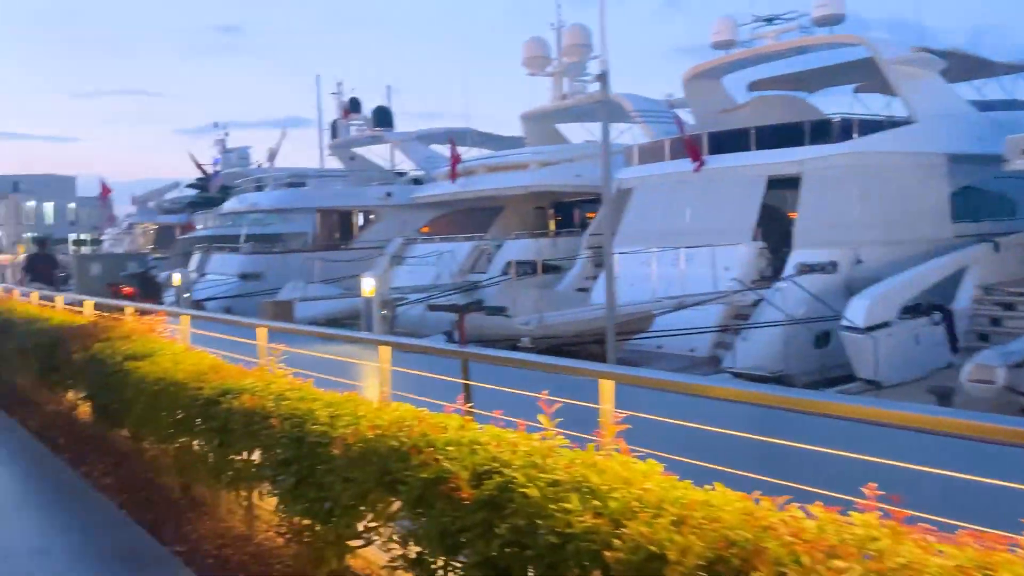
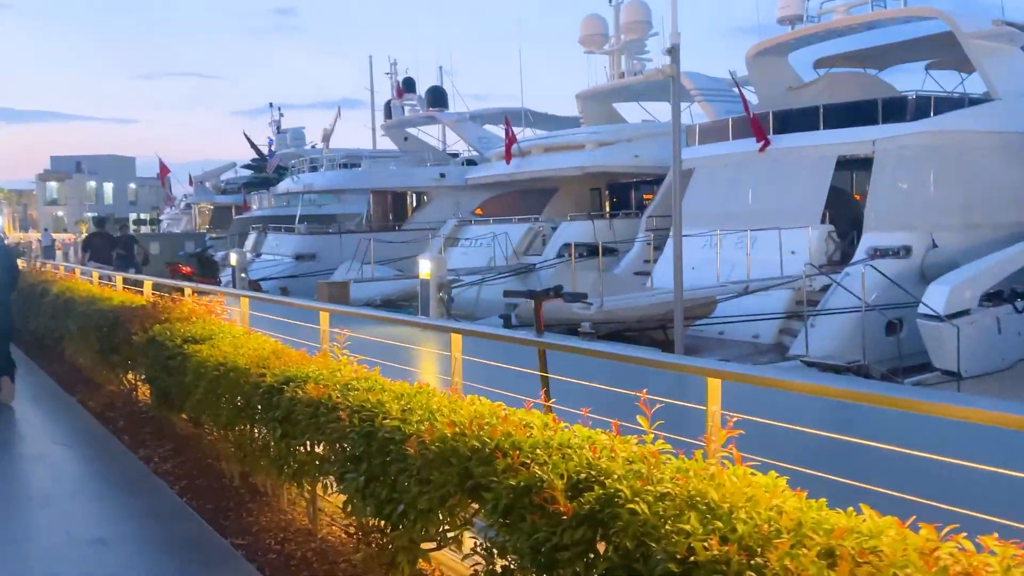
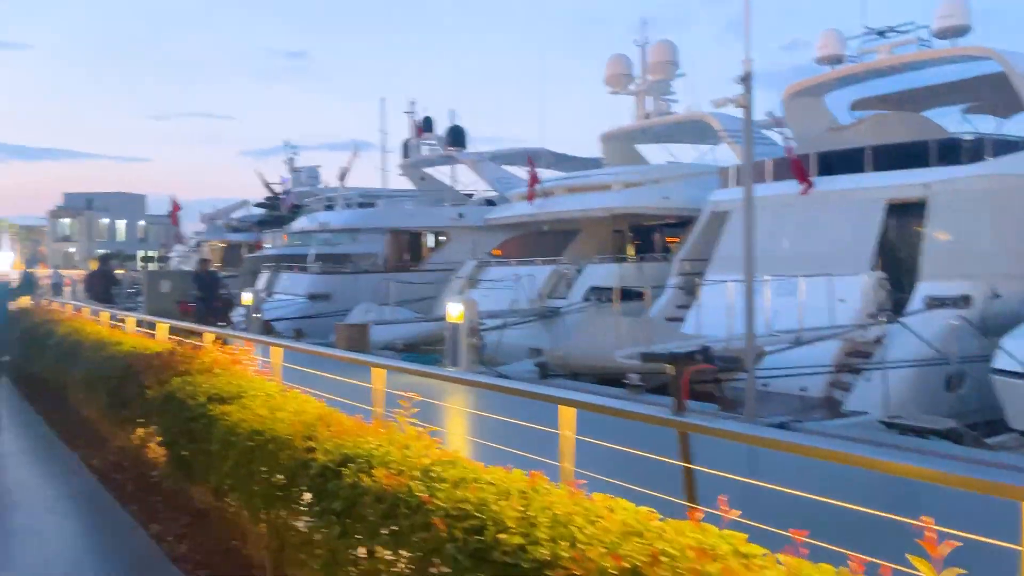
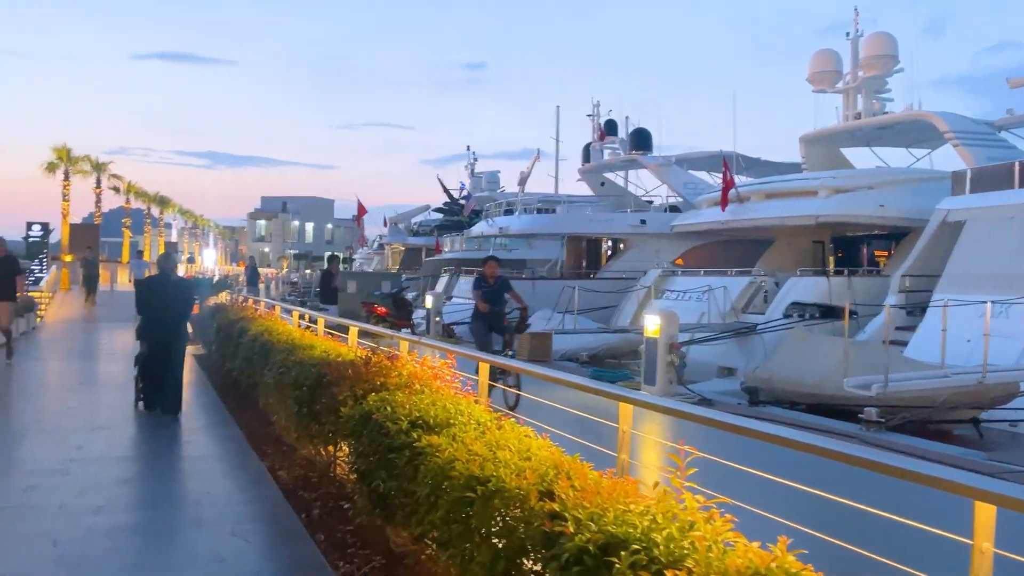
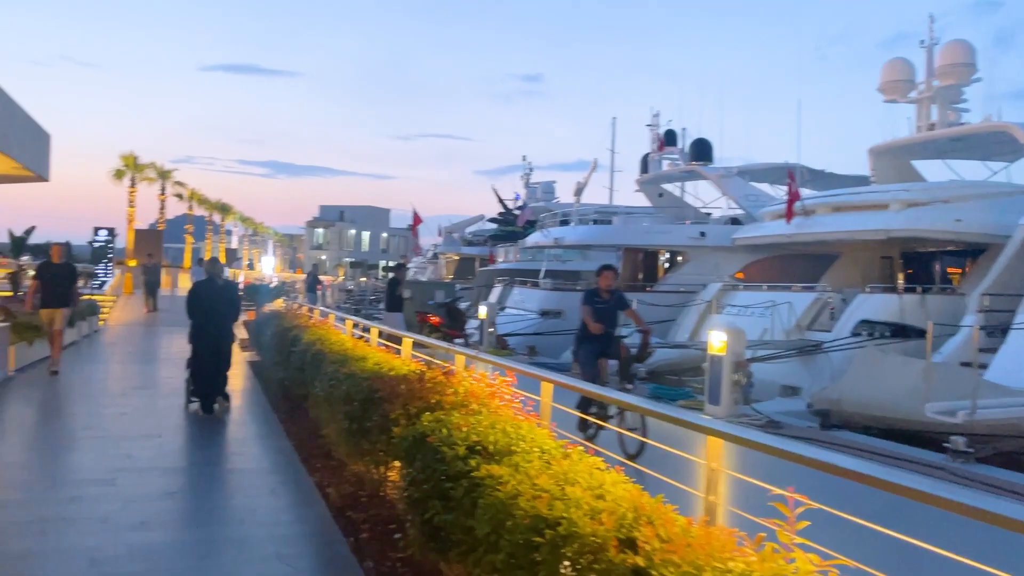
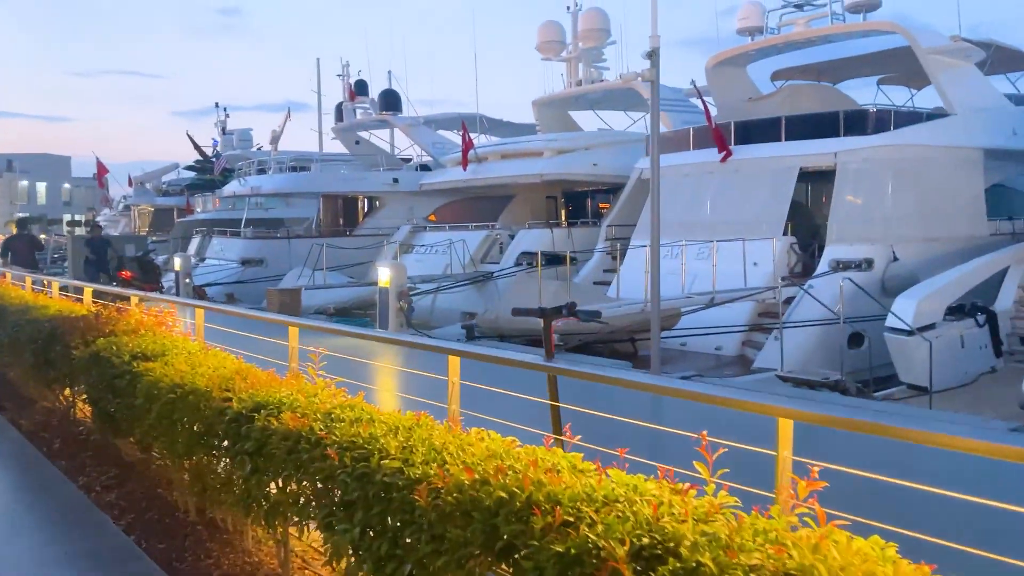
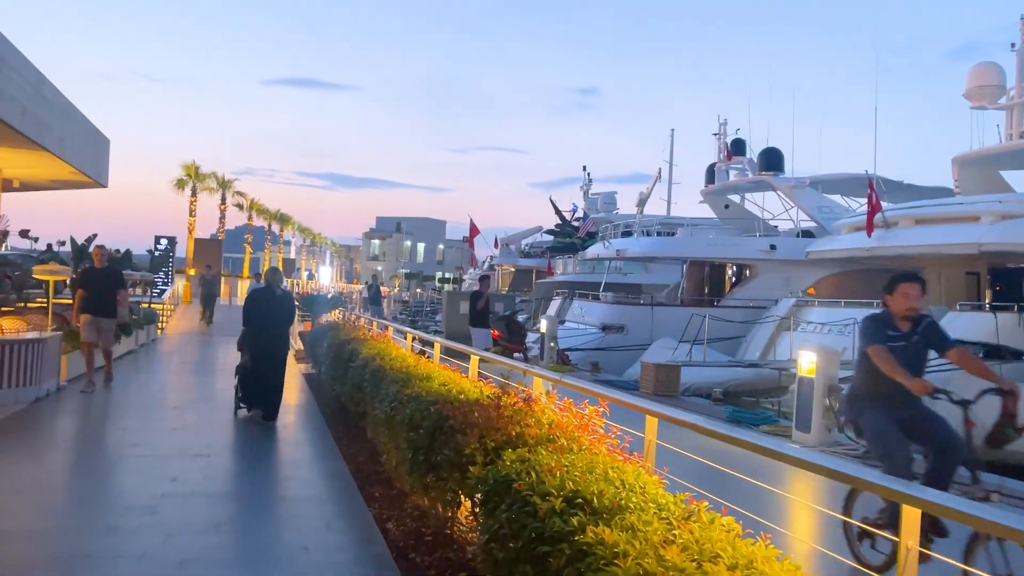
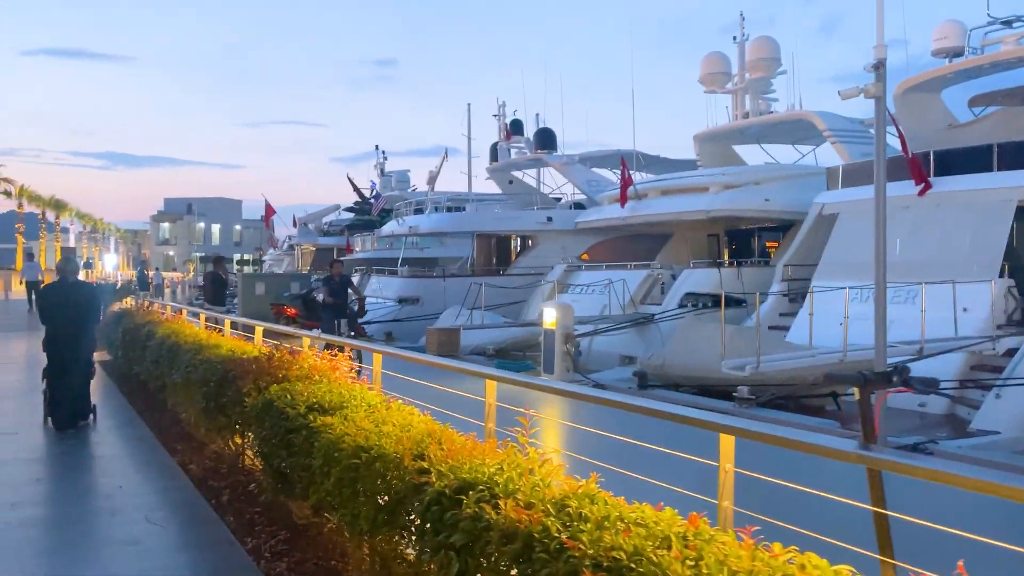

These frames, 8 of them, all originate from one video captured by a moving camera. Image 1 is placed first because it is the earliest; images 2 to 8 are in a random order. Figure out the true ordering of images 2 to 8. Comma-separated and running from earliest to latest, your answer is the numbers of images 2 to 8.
2, 6, 3, 8, 4, 5, 7
